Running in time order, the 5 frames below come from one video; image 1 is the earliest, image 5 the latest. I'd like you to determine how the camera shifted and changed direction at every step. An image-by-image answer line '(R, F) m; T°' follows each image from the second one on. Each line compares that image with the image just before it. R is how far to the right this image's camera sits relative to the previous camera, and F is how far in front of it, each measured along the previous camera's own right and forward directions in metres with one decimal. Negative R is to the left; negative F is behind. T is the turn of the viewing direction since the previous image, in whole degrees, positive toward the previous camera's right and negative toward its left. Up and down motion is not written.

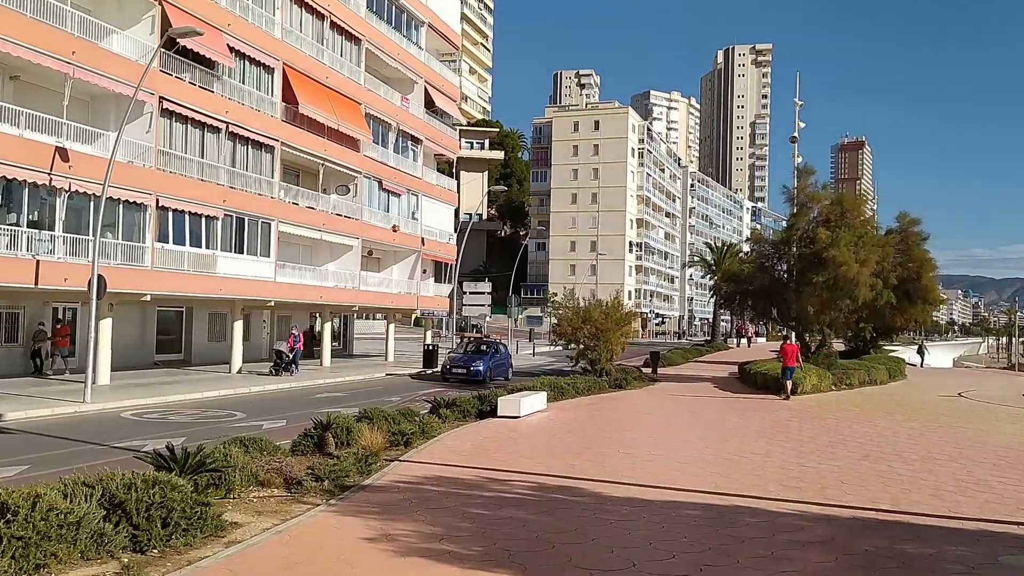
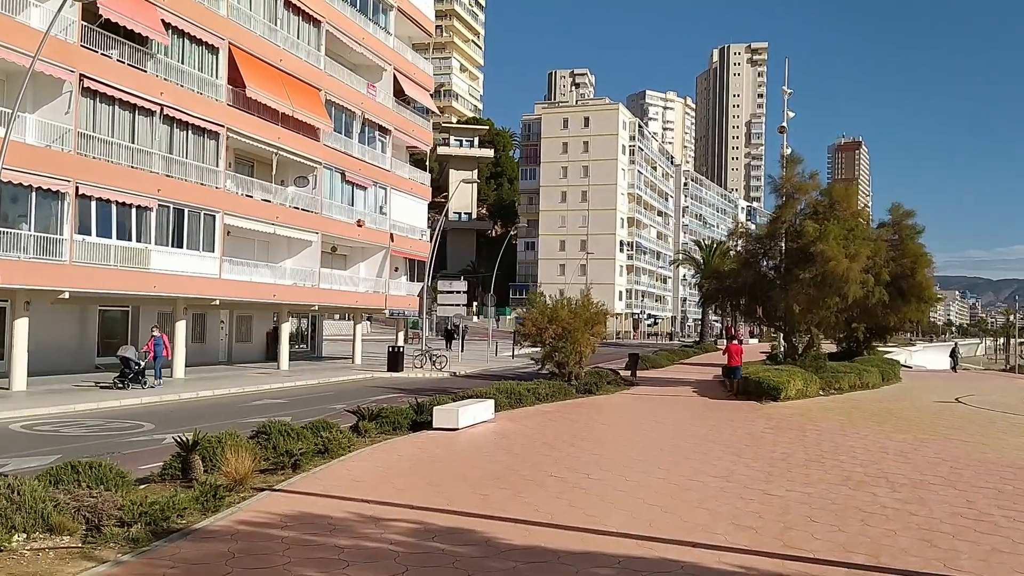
(+1.1, +2.1) m; 0°
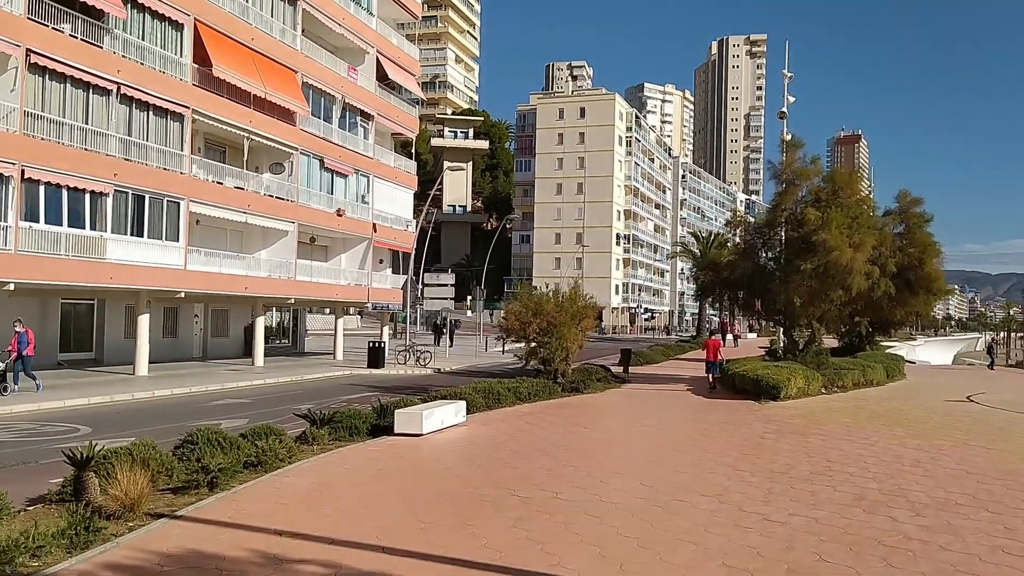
(+0.5, +1.5) m; 0°
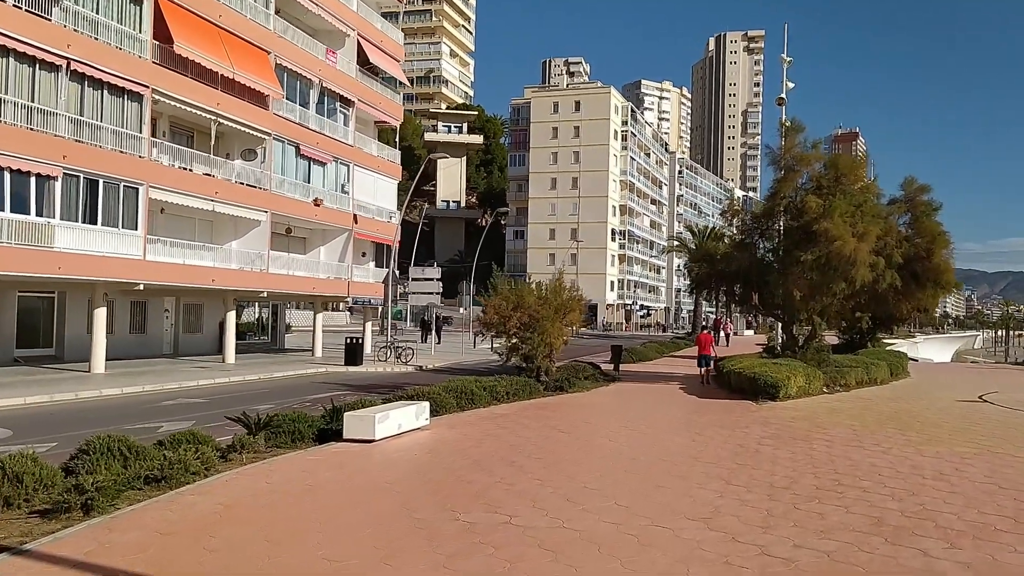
(+0.5, +1.6) m; 0°
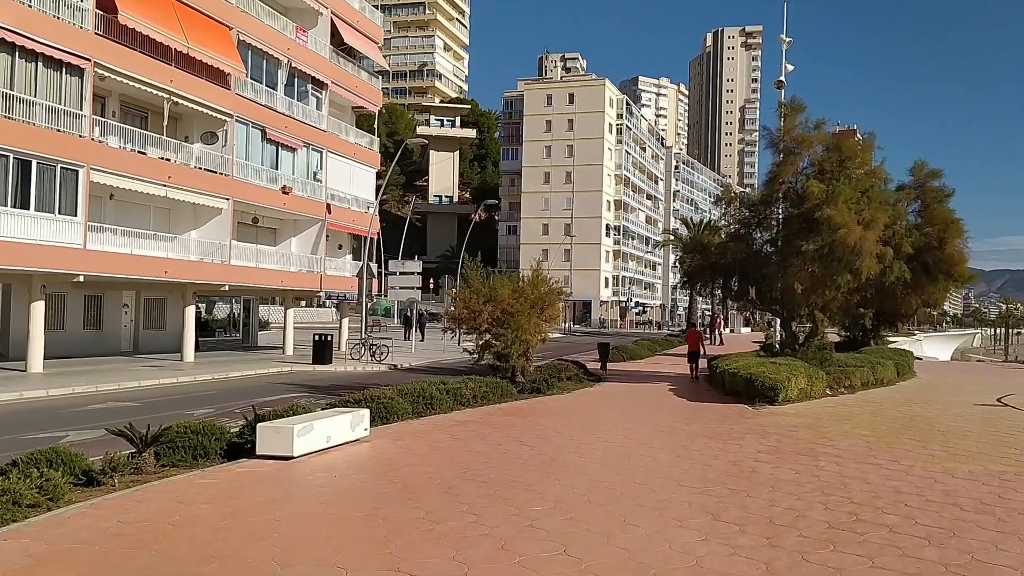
(+0.6, +2.0) m; 0°
